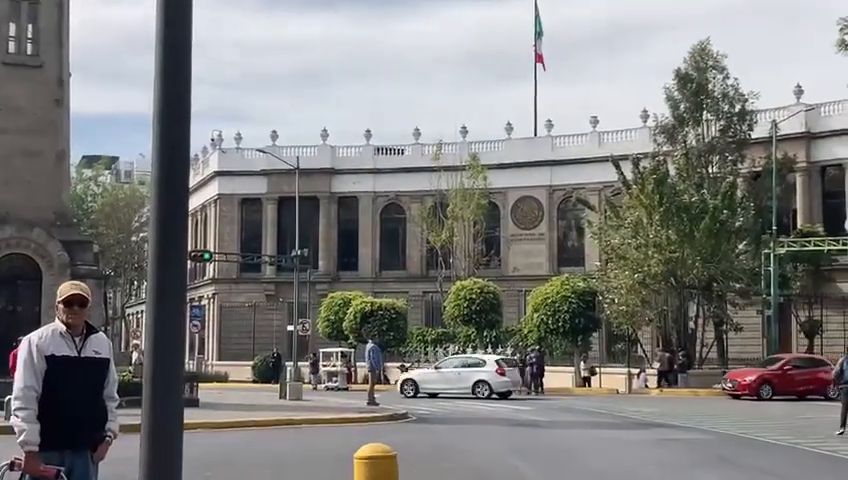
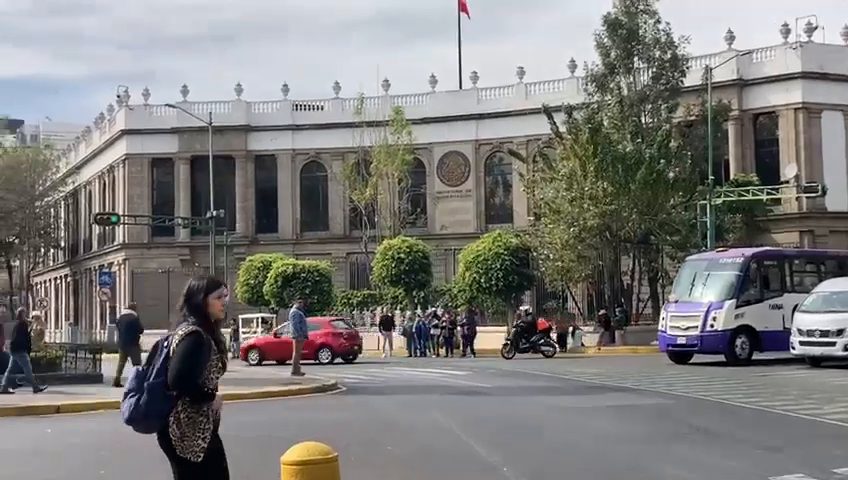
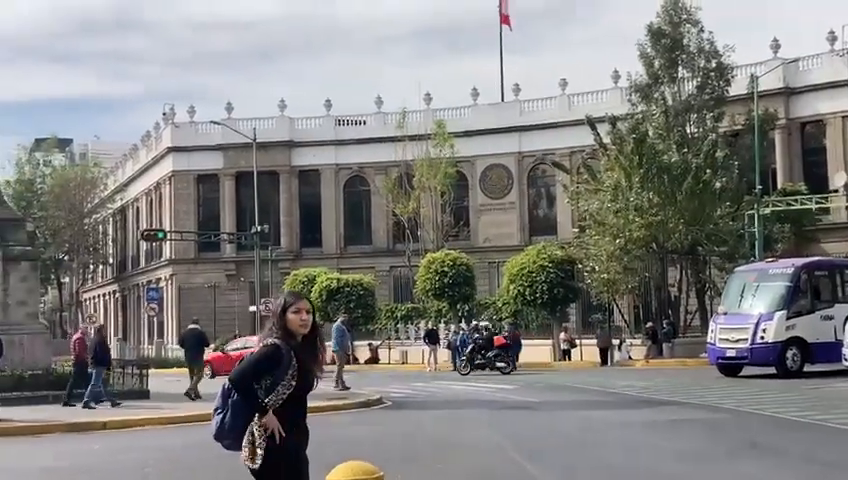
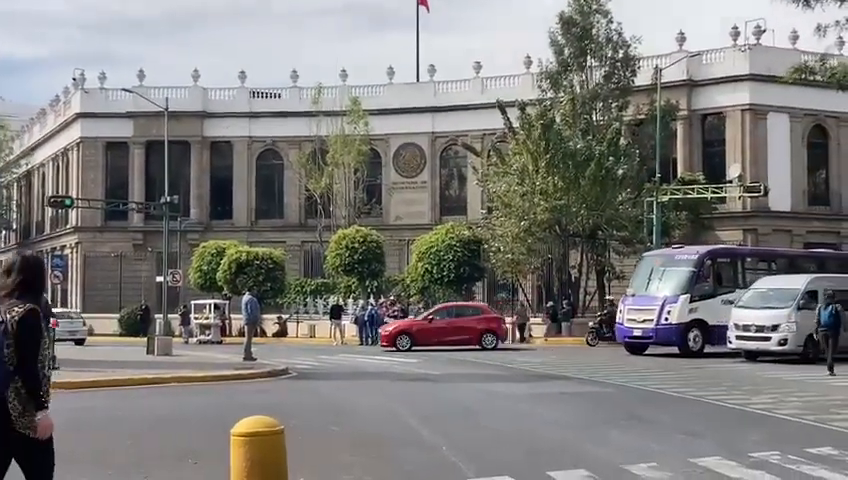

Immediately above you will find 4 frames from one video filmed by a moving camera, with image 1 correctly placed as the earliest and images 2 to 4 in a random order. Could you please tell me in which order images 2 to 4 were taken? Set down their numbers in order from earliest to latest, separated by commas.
4, 2, 3
